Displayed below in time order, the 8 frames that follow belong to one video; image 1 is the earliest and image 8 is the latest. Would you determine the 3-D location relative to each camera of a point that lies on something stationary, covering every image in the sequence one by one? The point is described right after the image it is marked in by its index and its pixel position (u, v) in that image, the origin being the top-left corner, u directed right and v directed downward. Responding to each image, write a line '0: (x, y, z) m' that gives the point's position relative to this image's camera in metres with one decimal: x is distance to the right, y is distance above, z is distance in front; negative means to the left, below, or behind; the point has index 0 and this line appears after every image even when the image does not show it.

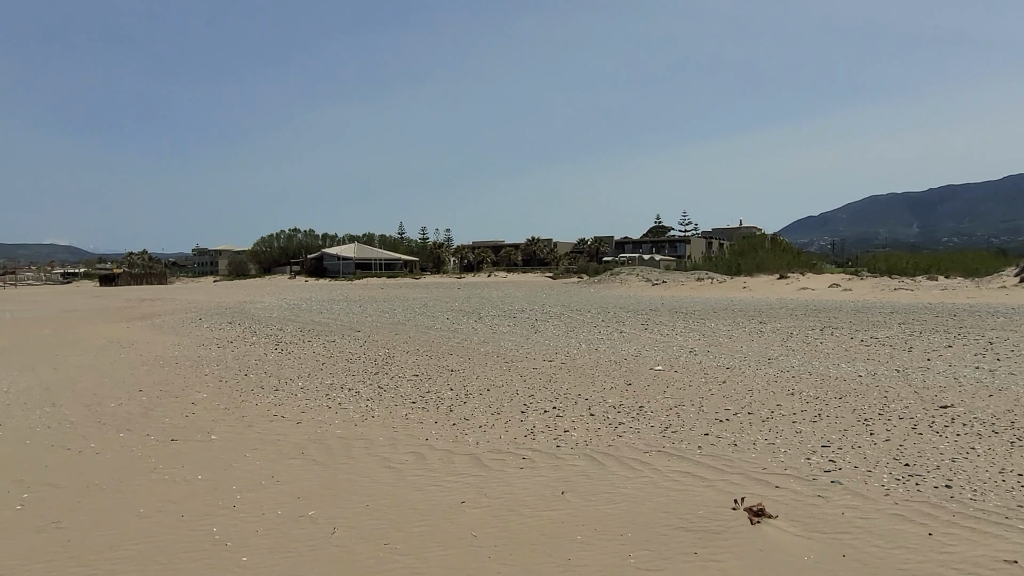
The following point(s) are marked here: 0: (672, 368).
0: (+3.1, -1.6, +14.7) m
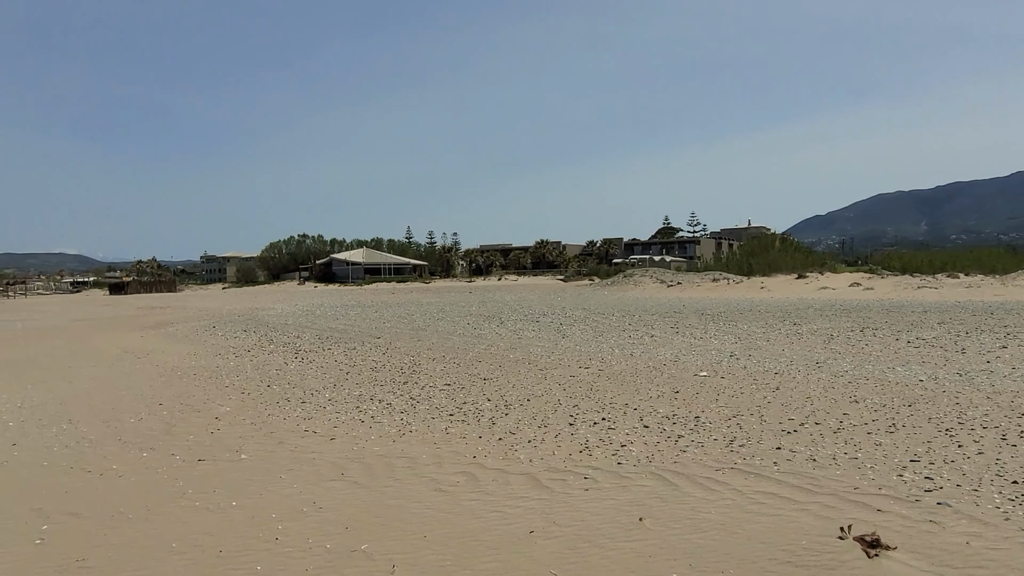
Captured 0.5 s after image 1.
0: (+3.8, -1.6, +14.0) m
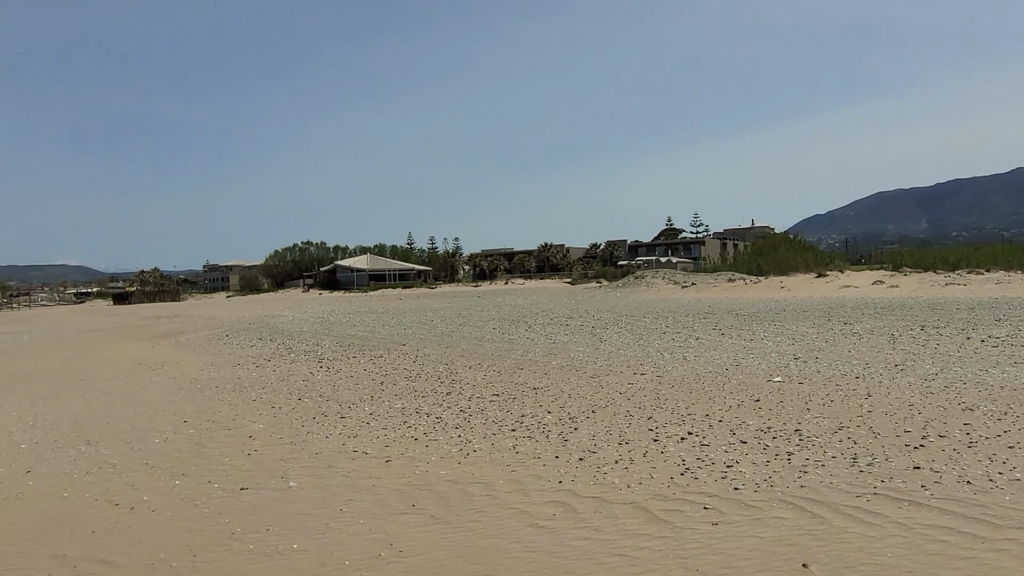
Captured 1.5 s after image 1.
0: (+4.7, -1.5, +12.8) m
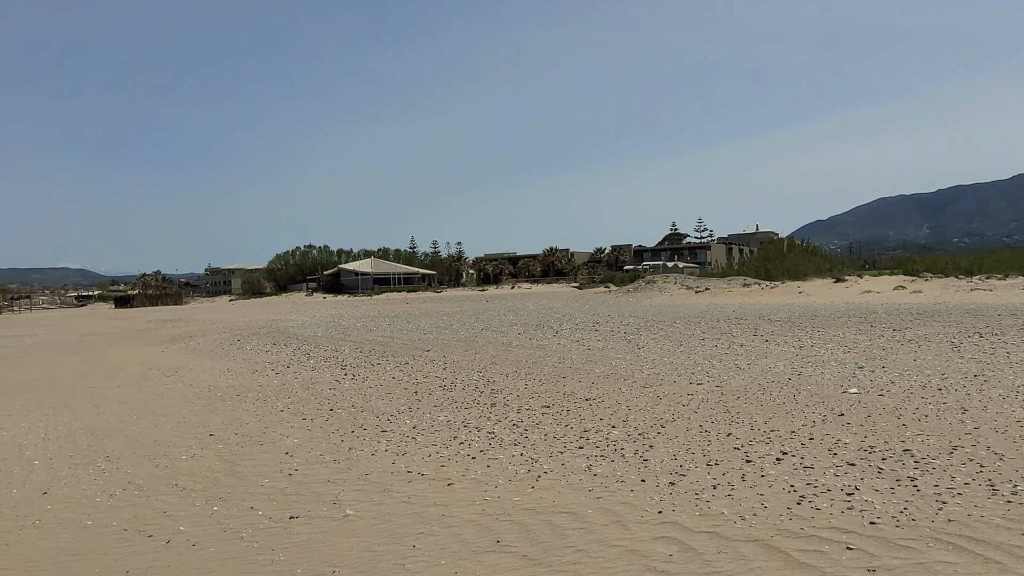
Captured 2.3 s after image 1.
0: (+5.5, -1.6, +11.8) m
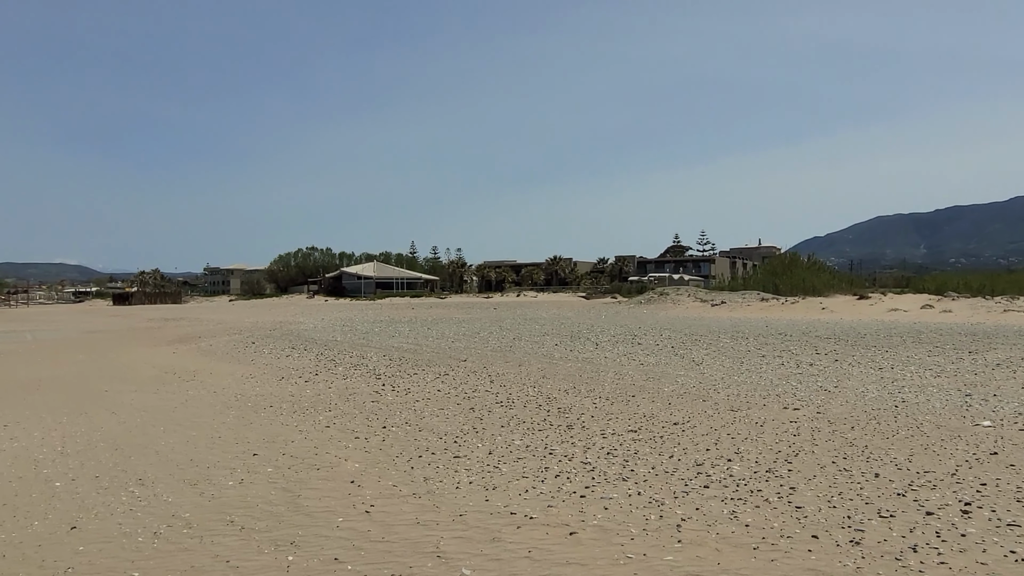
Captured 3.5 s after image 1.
0: (+6.7, -1.9, +10.4) m
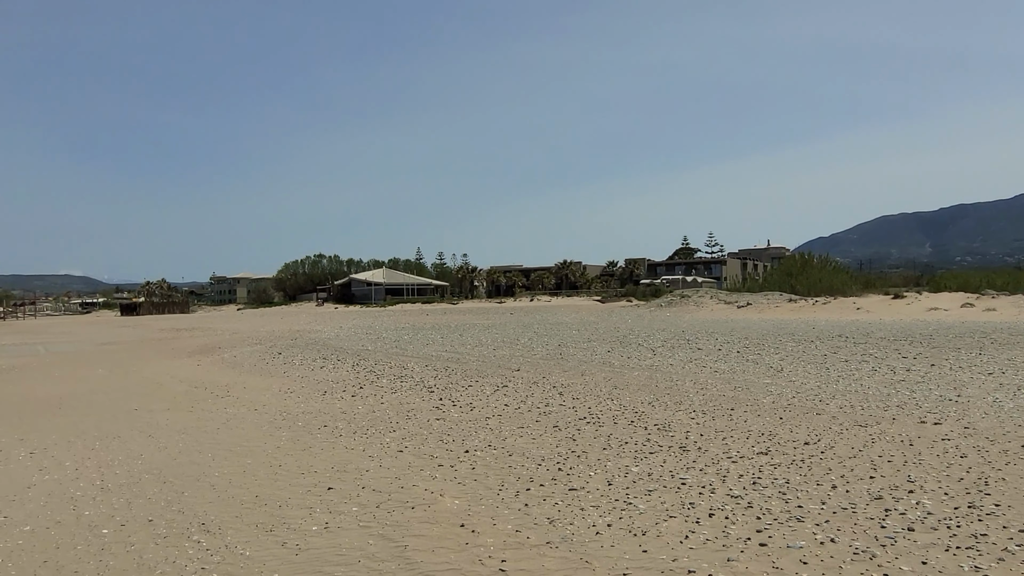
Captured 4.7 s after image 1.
0: (+8.0, -1.8, +8.9) m
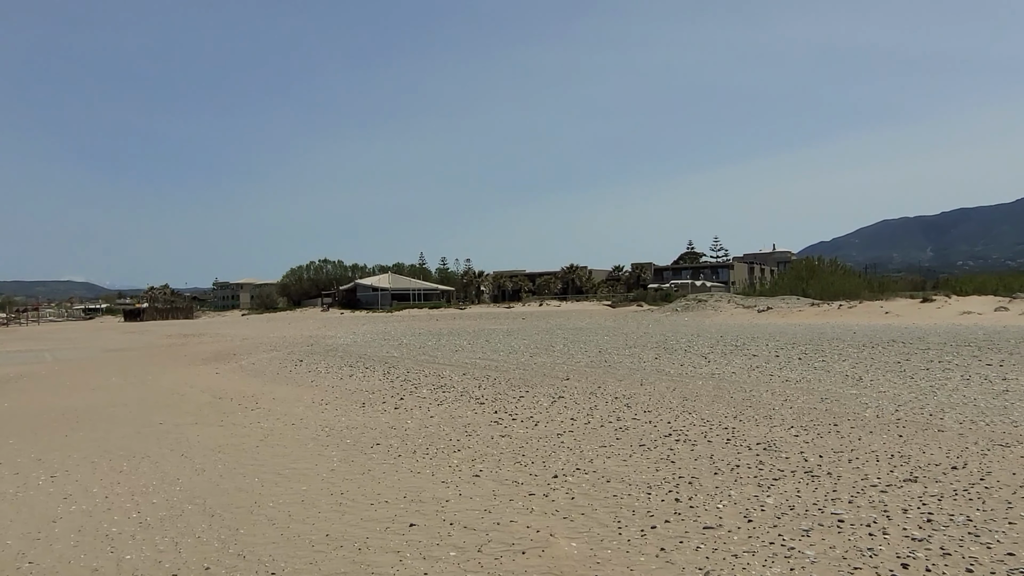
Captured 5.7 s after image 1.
0: (+9.1, -1.7, +7.6) m
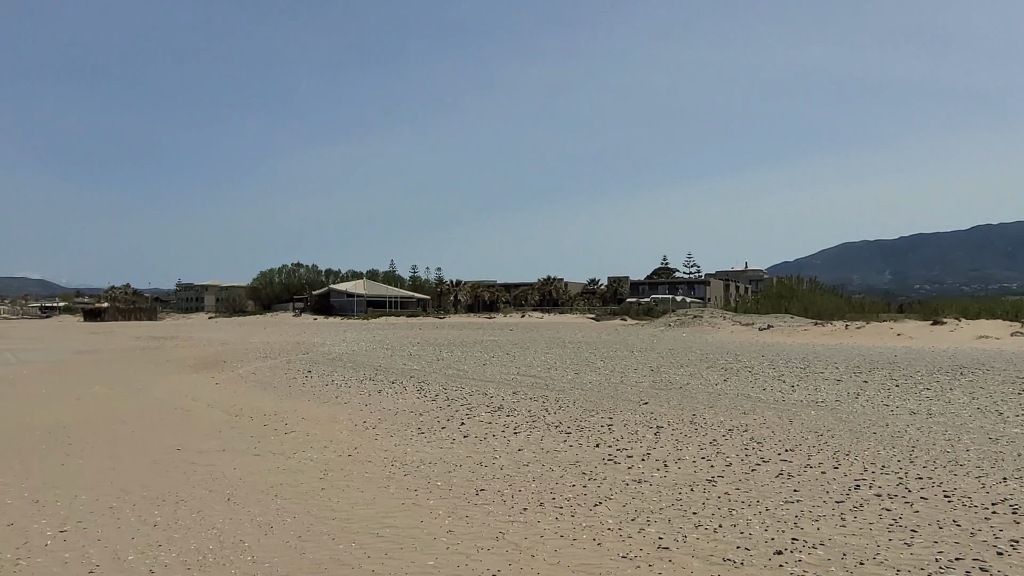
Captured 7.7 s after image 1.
0: (+10.9, -2.1, +5.7) m
